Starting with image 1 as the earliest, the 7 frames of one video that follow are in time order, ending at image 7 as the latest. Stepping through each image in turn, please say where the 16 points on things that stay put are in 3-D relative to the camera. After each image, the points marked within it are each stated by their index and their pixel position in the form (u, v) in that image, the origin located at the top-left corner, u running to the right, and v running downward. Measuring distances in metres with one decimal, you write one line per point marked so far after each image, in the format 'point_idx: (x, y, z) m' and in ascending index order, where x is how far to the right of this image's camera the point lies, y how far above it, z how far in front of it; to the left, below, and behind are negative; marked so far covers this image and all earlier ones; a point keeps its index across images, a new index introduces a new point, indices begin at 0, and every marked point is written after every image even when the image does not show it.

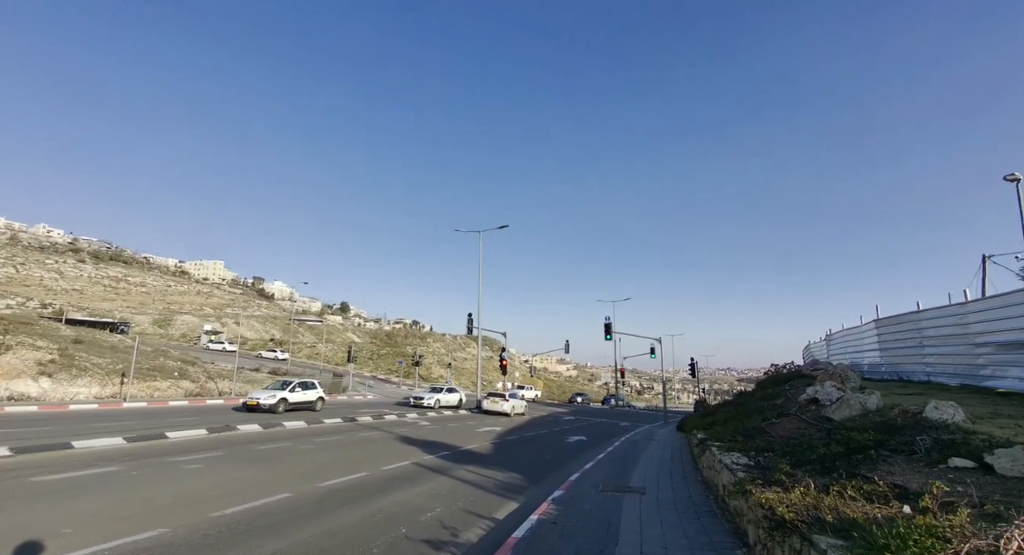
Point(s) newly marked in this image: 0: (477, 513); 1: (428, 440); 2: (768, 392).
0: (-0.6, -4.0, +8.2) m
1: (-3.2, -6.1, +18.3) m
2: (+9.8, -4.4, +18.7) m
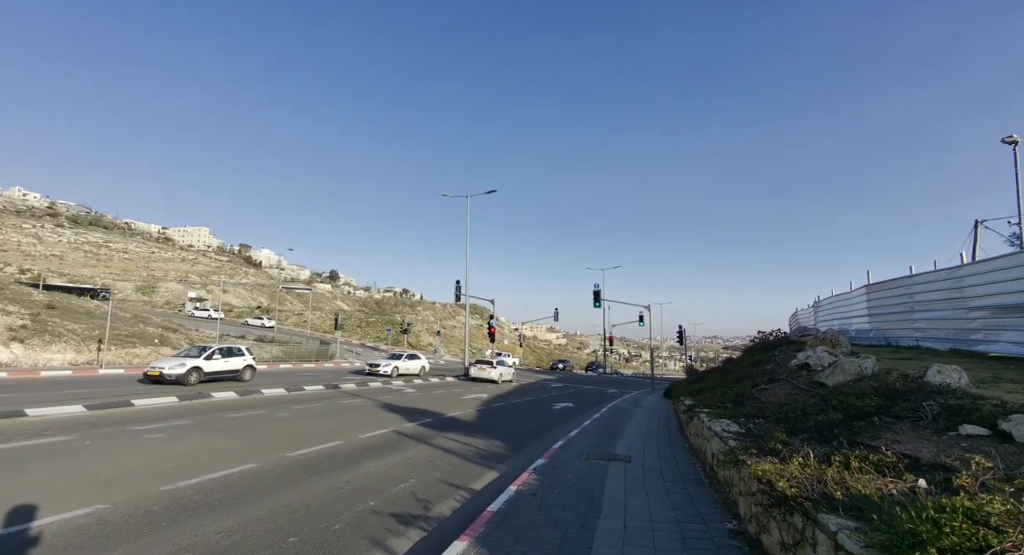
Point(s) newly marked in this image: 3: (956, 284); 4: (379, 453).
0: (-0.9, -3.3, +7.8) m
1: (-3.7, -4.7, +18.0) m
2: (+9.2, -3.1, +18.5) m
3: (+14.0, -0.2, +15.4) m
4: (-2.7, -3.5, +9.8) m
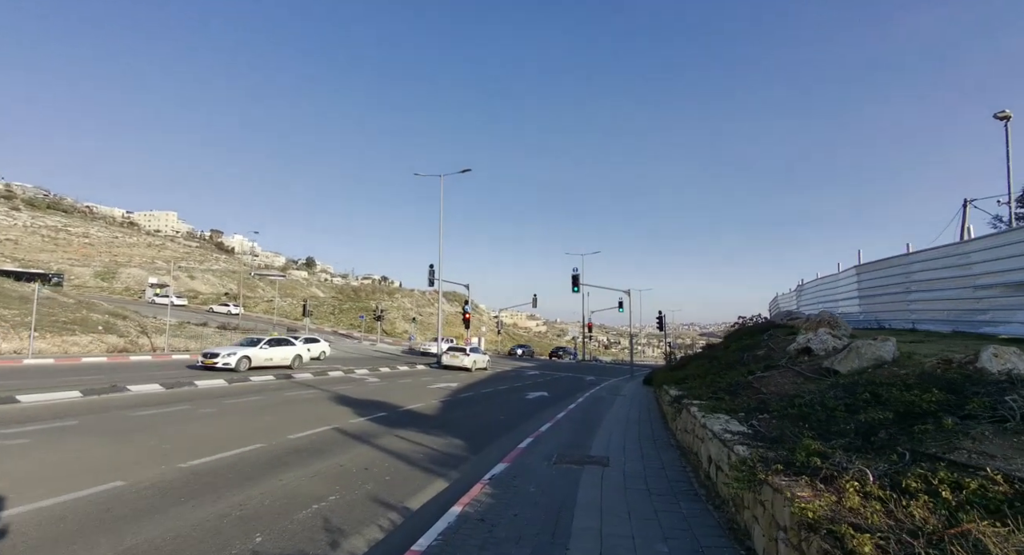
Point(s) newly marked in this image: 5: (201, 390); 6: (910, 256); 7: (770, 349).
0: (-1.6, -2.8, +6.1) m
1: (-4.8, -4.0, +16.2) m
2: (+8.1, -2.3, +17.2) m
3: (+13.1, +0.4, +14.2) m
4: (-3.4, -3.0, +8.0) m
5: (-9.2, -3.3, +14.5) m
6: (+13.5, +0.7, +16.6) m
7: (+6.8, -1.9, +12.9) m
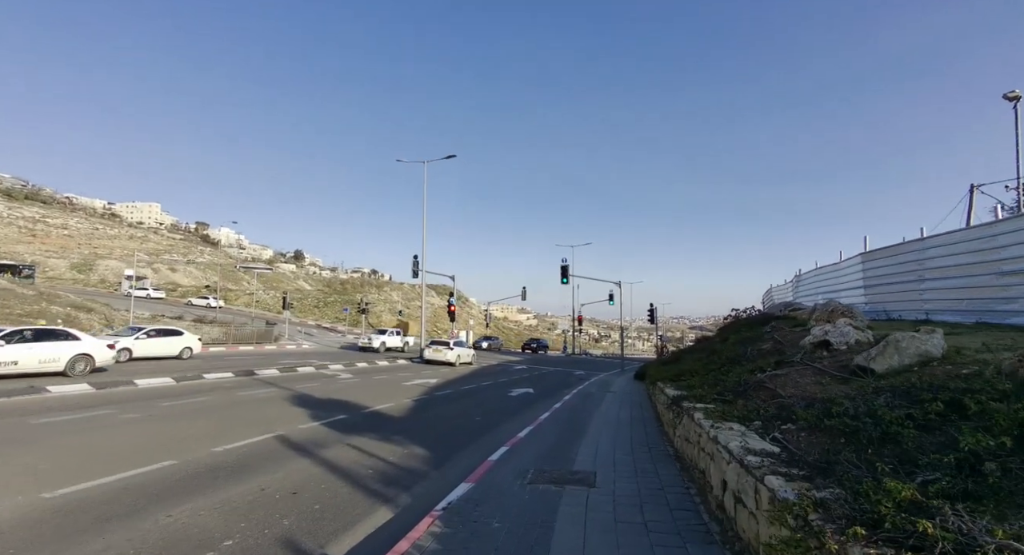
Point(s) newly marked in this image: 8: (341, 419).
0: (-2.0, -2.5, +4.6) m
1: (-5.4, -3.6, +14.7) m
2: (+7.5, -1.9, +15.8) m
3: (+12.5, +0.8, +12.9) m
4: (-3.9, -2.7, +6.5) m
5: (-9.8, -3.0, +12.9) m
6: (+12.9, +1.1, +15.3) m
7: (+6.3, -1.5, +11.5) m
8: (-3.9, -3.3, +11.2) m
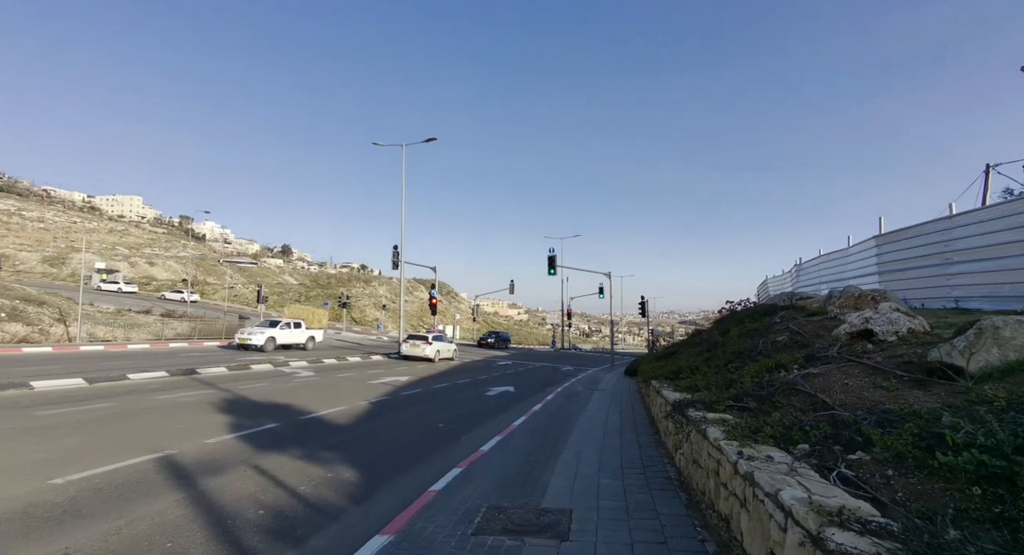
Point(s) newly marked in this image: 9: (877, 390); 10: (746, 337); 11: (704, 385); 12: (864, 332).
0: (-2.6, -2.2, +2.6) m
1: (-6.1, -3.1, +12.6) m
2: (+6.7, -1.4, +14.0) m
3: (+11.8, +1.3, +11.1) m
4: (-4.4, -2.3, +4.4) m
5: (-10.5, -2.5, +10.7) m
6: (+12.1, +1.6, +13.5) m
7: (+5.6, -1.1, +9.6) m
8: (-4.6, -2.9, +9.2) m
9: (+3.7, -1.1, +4.9) m
10: (+5.8, -1.5, +12.0) m
11: (+3.3, -1.8, +8.3) m
12: (+5.1, -0.8, +7.0) m
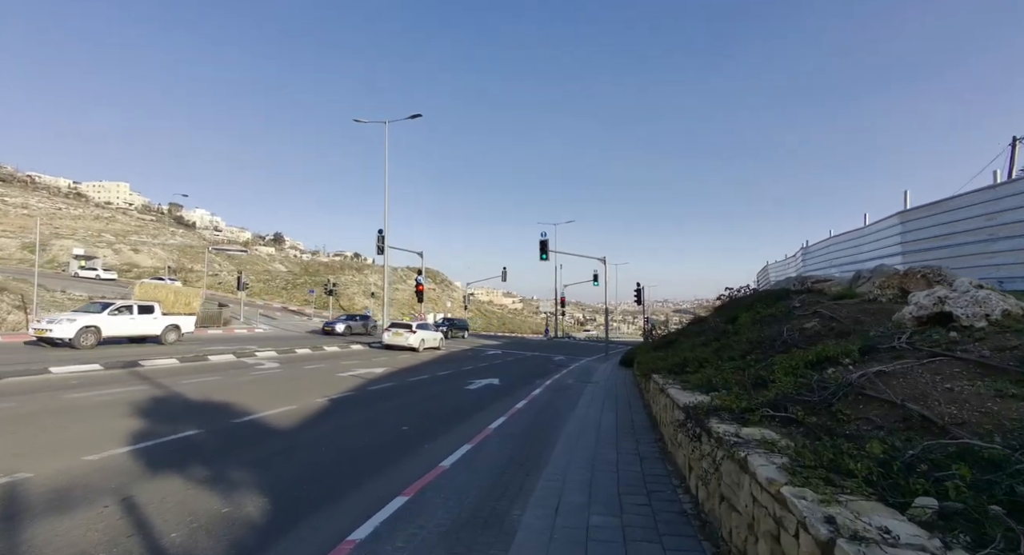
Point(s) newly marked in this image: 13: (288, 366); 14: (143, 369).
0: (-2.9, -1.9, +0.8) m
1: (-6.6, -2.6, +10.8) m
2: (+6.2, -0.9, +12.3) m
3: (+11.3, +1.7, +9.5) m
4: (-4.8, -2.0, +2.7) m
5: (-10.9, -2.1, +8.9) m
6: (+11.7, +2.1, +11.8) m
7: (+5.2, -0.7, +7.9) m
8: (-5.0, -2.4, +7.4) m
9: (+3.3, -0.8, +3.2) m
10: (+5.4, -1.0, +10.3) m
11: (+2.8, -1.4, +6.6) m
12: (+4.7, -0.4, +5.3) m
13: (-8.1, -3.2, +17.6) m
14: (-10.4, -2.6, +13.8) m
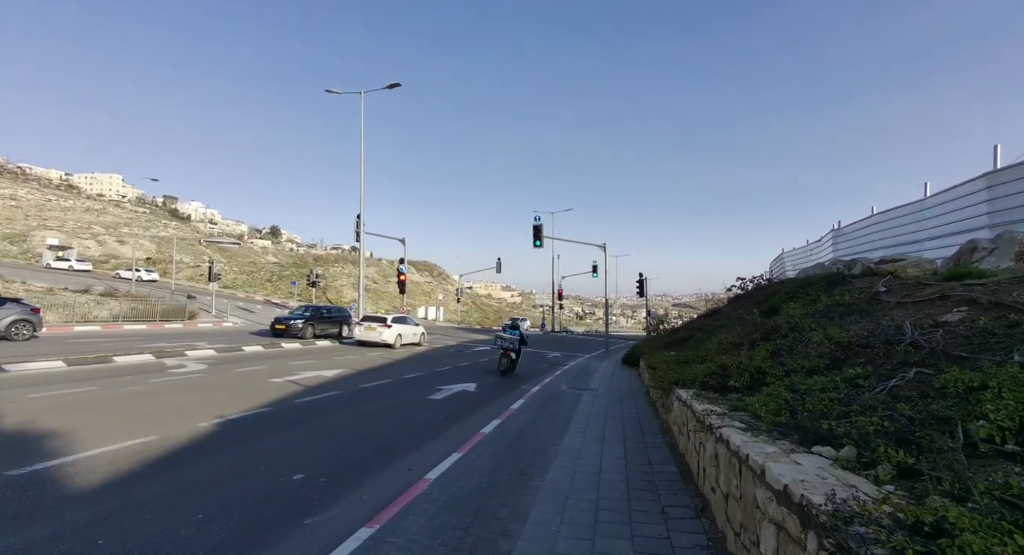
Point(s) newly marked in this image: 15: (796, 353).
0: (-3.5, -1.6, -2.5) m
1: (-7.2, -2.2, +7.5) m
2: (+5.7, -0.5, +9.0) m
3: (+10.8, +2.1, +6.2) m
4: (-5.4, -1.6, -0.6) m
5: (-11.5, -1.6, +5.6) m
6: (+11.1, +2.5, +8.5) m
7: (+4.6, -0.3, +4.7) m
8: (-5.6, -2.0, +4.2) m
9: (+2.7, -0.5, -0.1) m
10: (+4.8, -0.6, +7.1) m
11: (+2.3, -1.0, +3.3) m
12: (+4.1, -0.1, +2.0) m
13: (-8.7, -2.7, +14.4) m
14: (-11.0, -2.1, +10.5) m
15: (+3.6, -1.0, +6.2) m
